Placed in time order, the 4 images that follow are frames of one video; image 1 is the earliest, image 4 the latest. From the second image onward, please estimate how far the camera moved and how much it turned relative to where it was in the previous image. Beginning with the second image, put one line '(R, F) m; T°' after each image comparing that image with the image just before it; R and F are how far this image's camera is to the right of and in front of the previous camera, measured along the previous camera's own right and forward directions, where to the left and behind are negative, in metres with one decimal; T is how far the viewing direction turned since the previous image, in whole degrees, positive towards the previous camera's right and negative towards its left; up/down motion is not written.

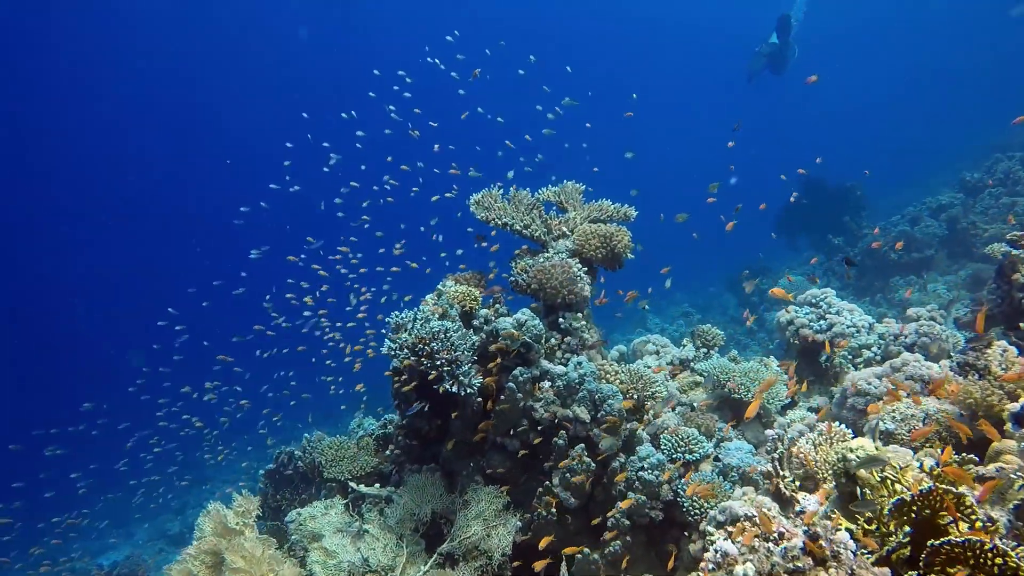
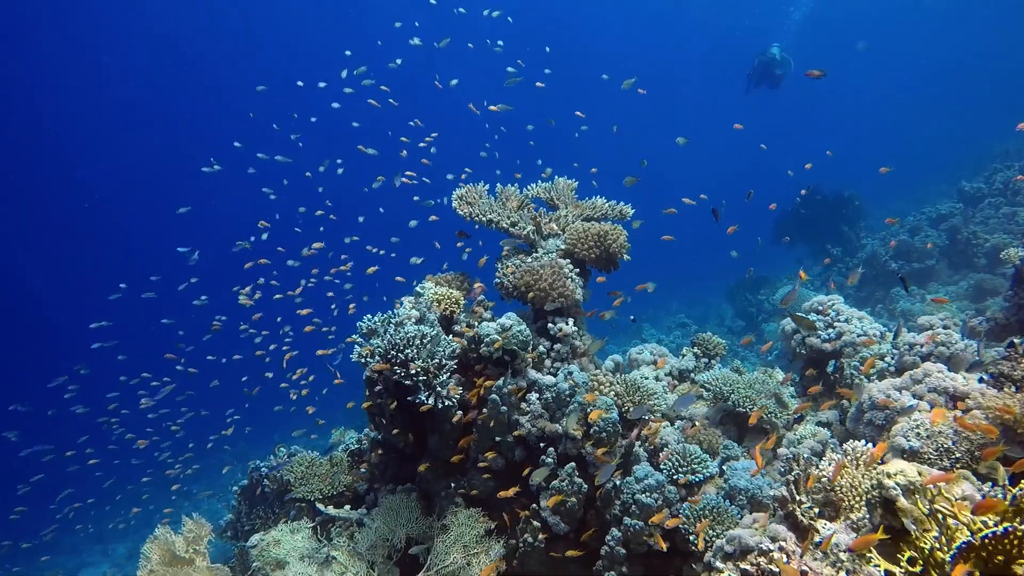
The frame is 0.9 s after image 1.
(+0.1, +0.6) m; 0°
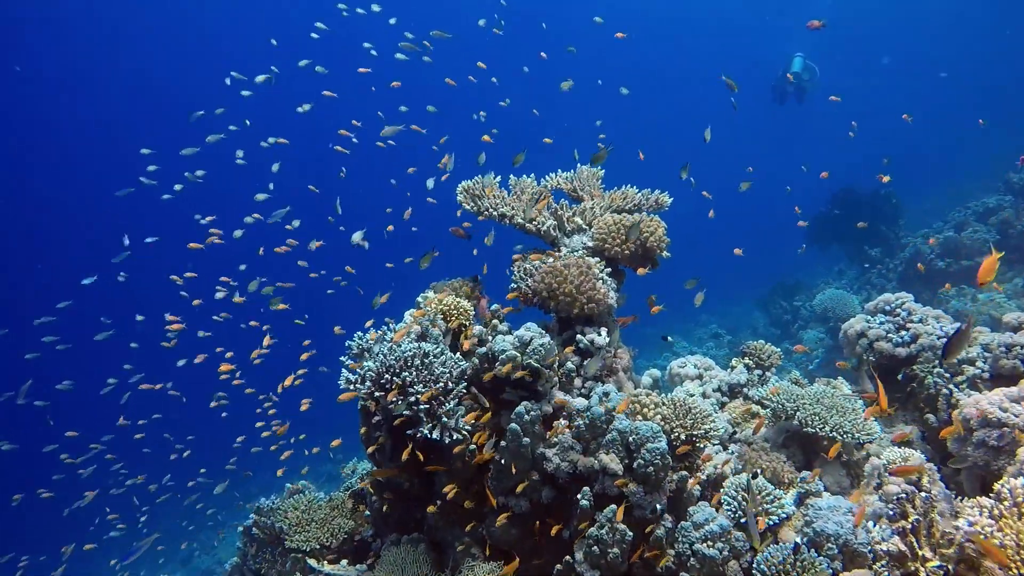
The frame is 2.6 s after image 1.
(0.0, +1.0) m; -2°
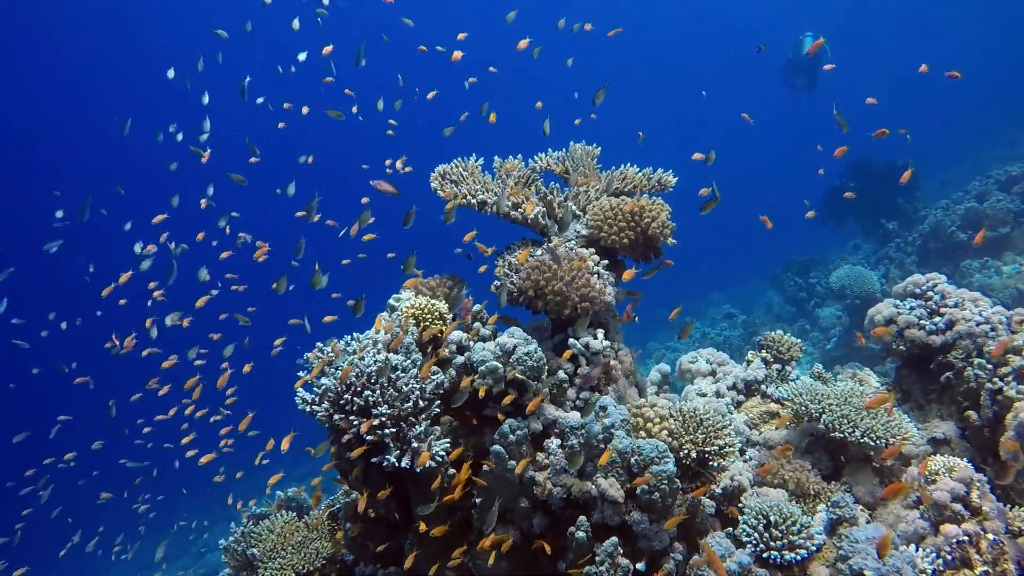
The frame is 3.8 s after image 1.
(+0.2, +0.6) m; -1°
